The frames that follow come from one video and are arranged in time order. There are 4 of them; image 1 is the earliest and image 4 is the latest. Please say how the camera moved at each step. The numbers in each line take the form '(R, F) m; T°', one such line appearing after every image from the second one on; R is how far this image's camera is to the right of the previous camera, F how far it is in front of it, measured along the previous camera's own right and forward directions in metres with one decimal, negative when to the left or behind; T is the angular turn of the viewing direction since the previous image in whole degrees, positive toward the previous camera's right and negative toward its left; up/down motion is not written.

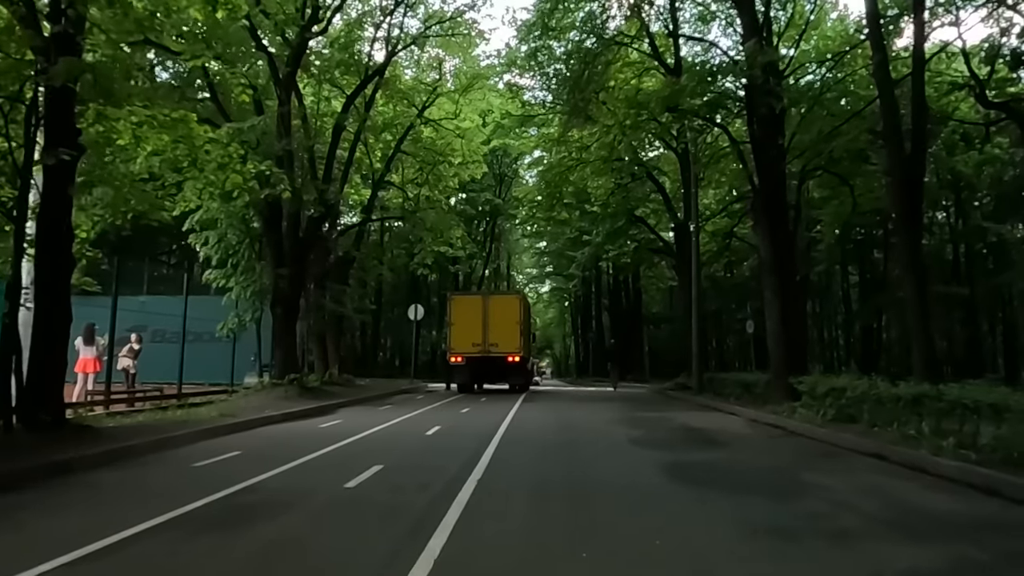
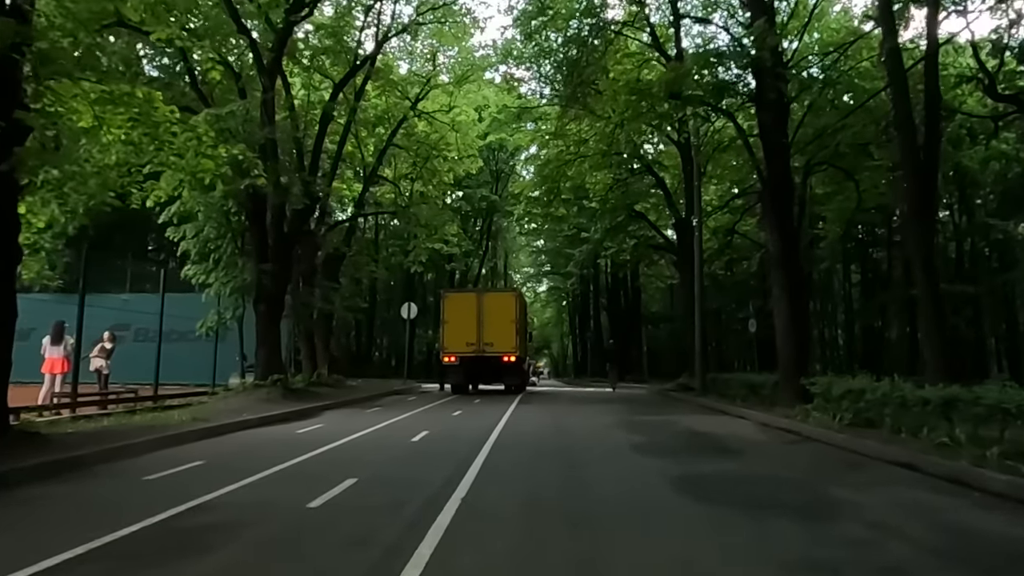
(+0.1, +1.2) m; 0°
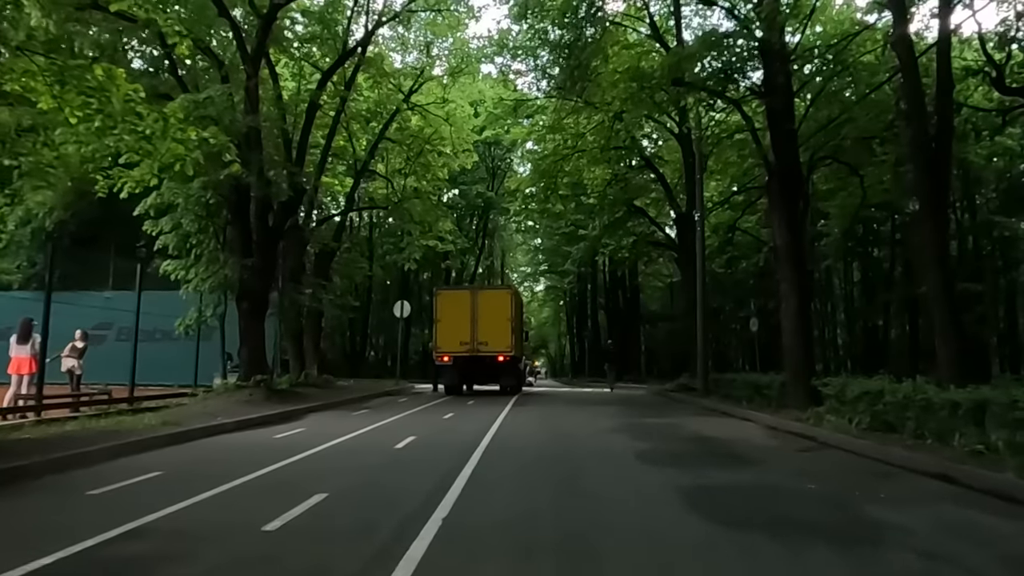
(+0.1, +1.1) m; 0°
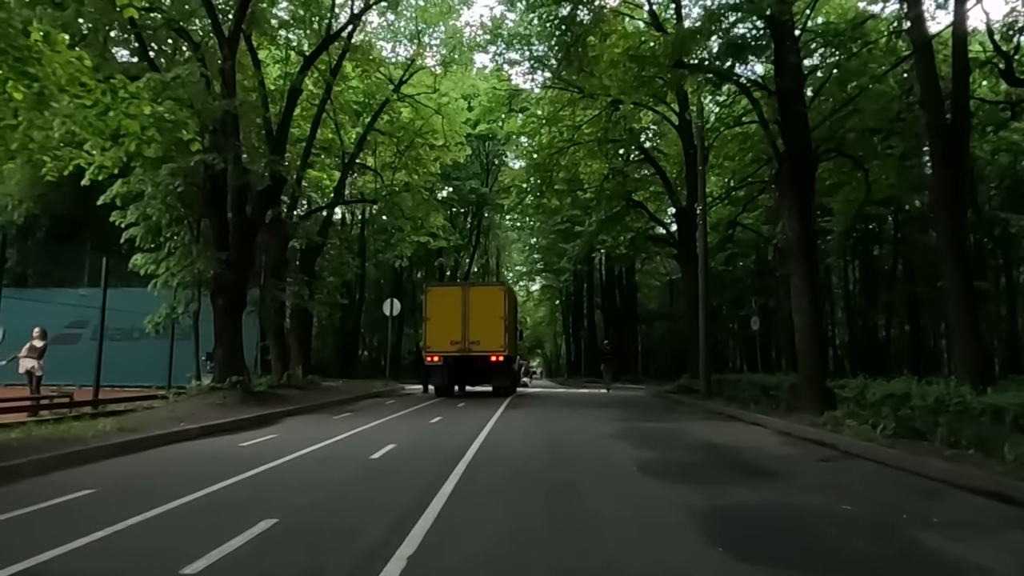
(+0.1, +1.4) m; 0°
